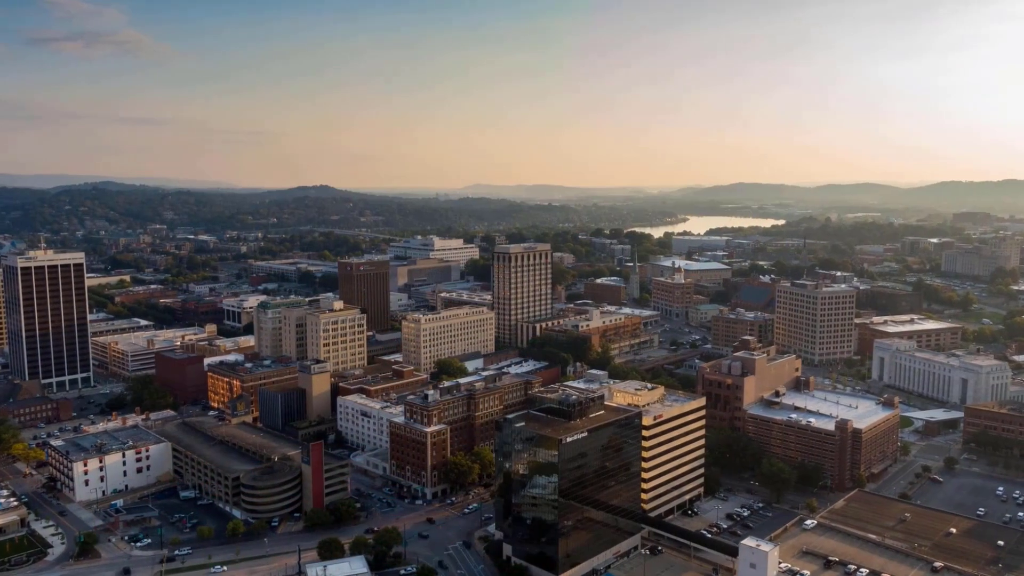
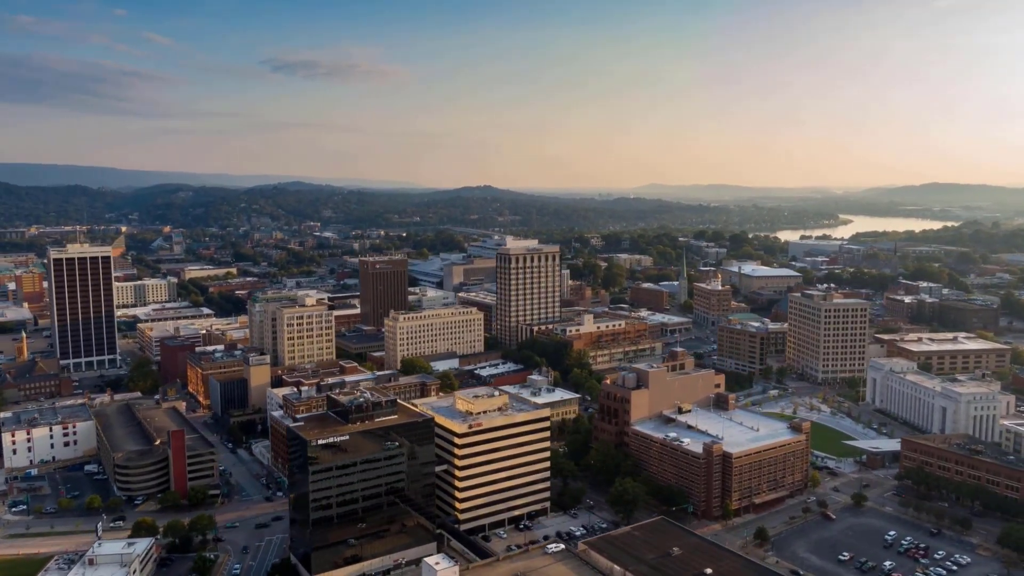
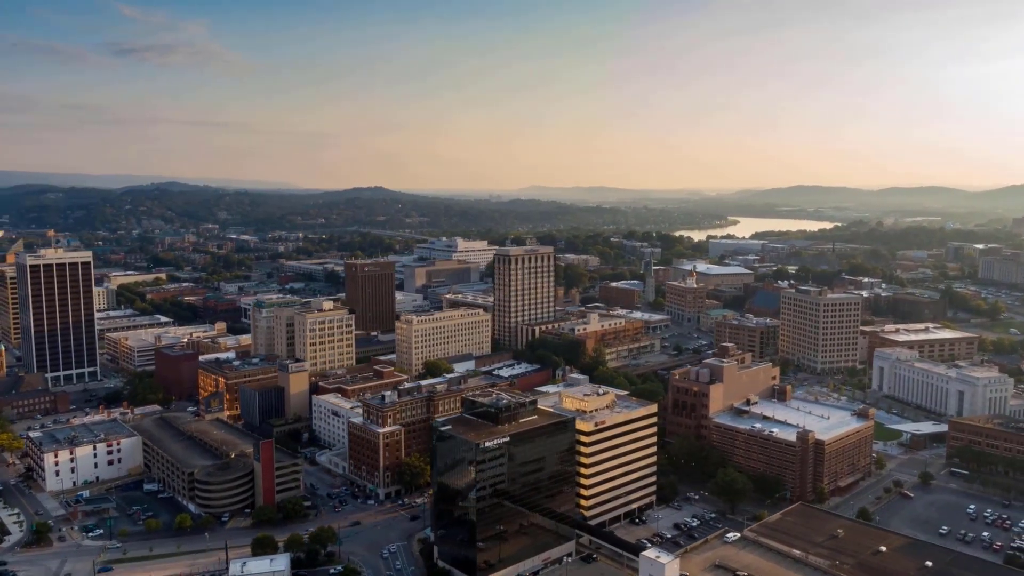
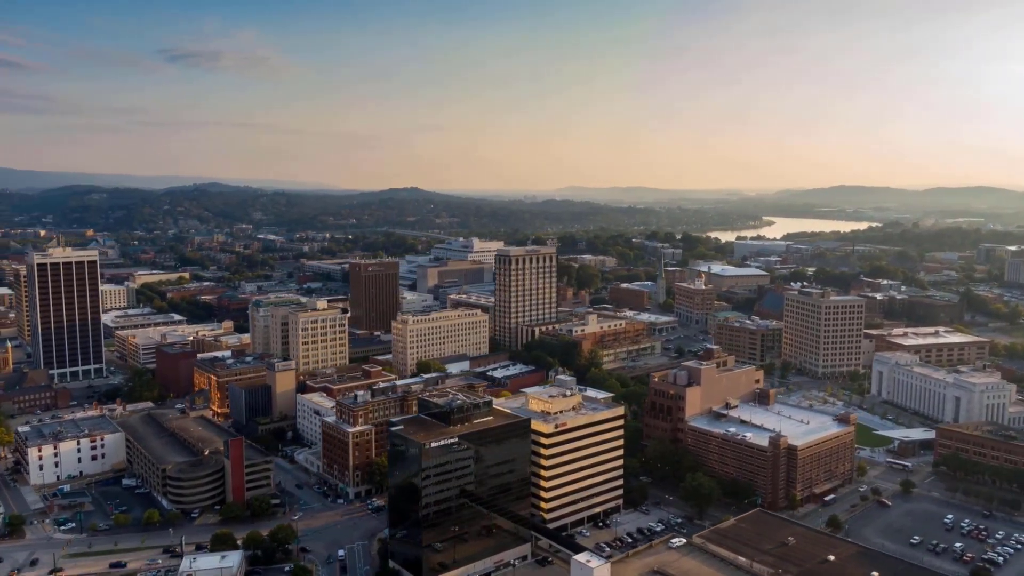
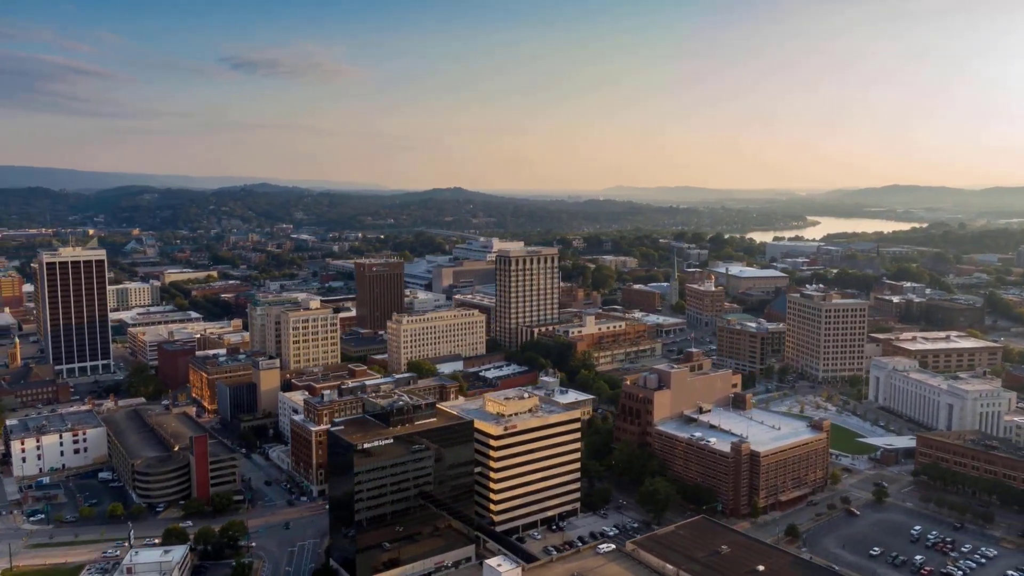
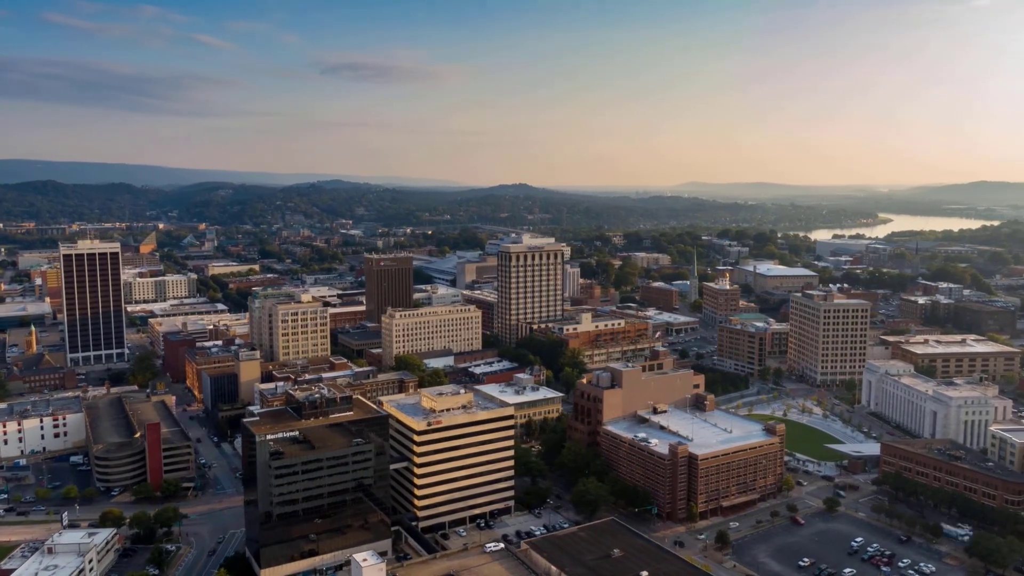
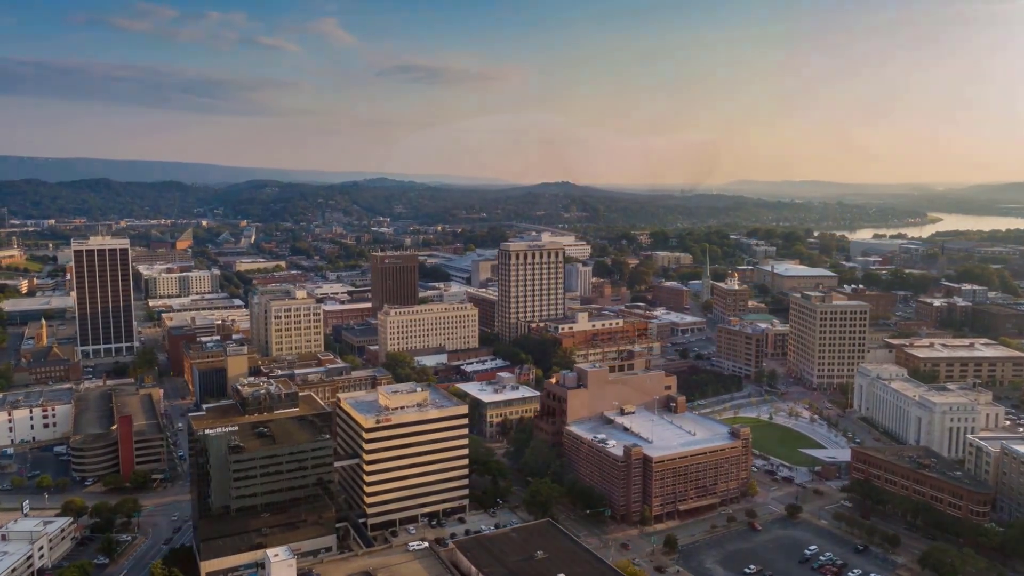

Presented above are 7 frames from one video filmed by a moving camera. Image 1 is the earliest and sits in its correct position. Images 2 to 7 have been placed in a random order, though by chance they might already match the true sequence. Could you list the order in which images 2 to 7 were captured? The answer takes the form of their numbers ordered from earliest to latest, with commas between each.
3, 4, 5, 2, 6, 7
